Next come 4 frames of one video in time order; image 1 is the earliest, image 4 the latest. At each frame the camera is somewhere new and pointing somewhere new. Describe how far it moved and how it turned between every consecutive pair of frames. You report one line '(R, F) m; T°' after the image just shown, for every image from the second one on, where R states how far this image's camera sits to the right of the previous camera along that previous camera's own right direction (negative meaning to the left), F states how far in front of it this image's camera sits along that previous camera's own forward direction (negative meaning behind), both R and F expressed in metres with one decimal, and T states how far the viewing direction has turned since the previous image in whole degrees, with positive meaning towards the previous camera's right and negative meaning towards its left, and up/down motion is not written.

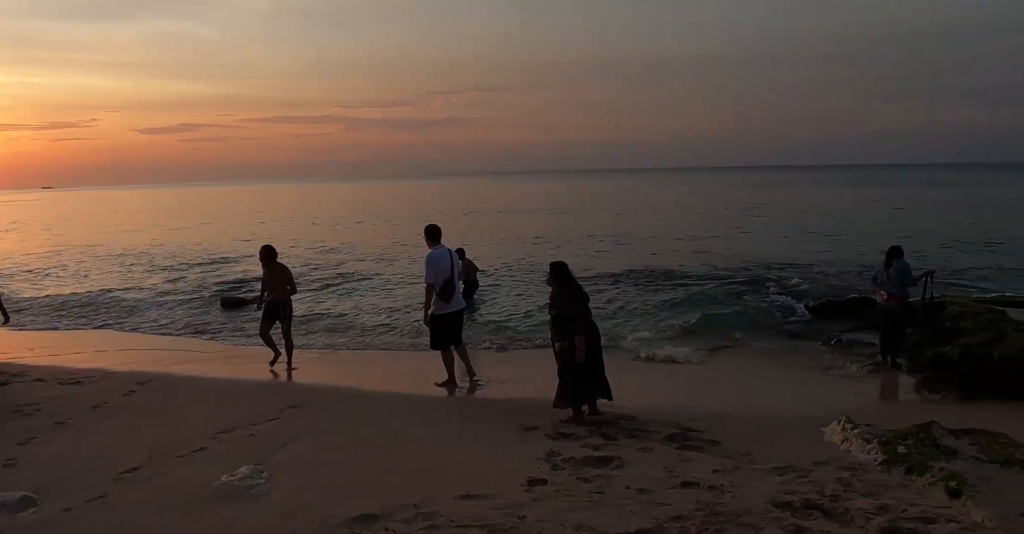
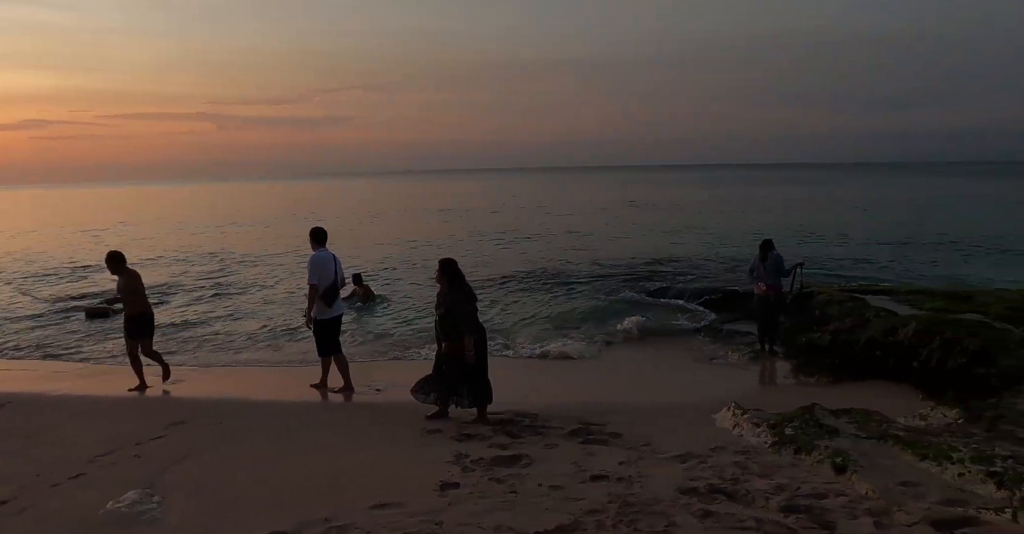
(-0.2, +0.1) m; +9°
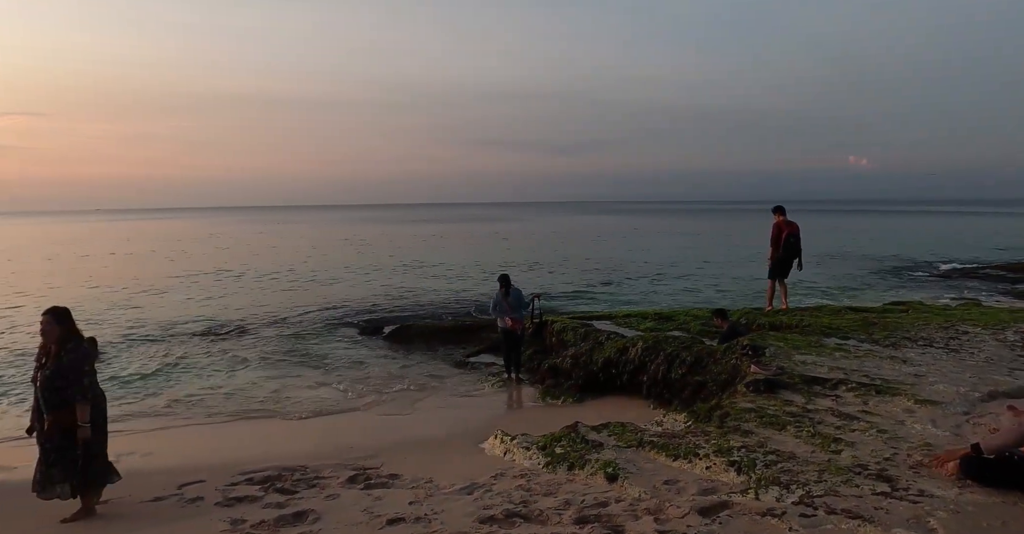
(-0.6, 0.0) m; +22°
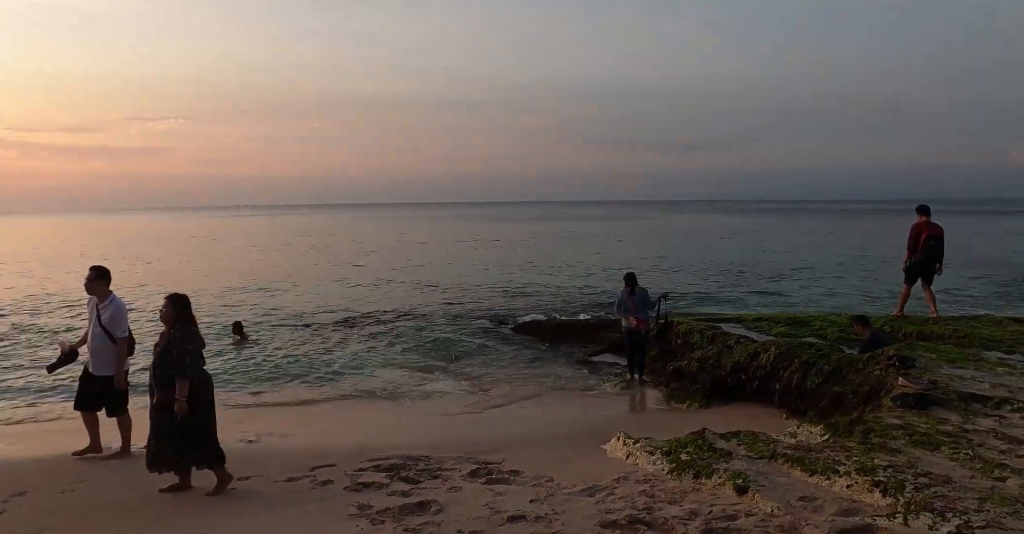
(-0.1, +0.1) m; -9°
